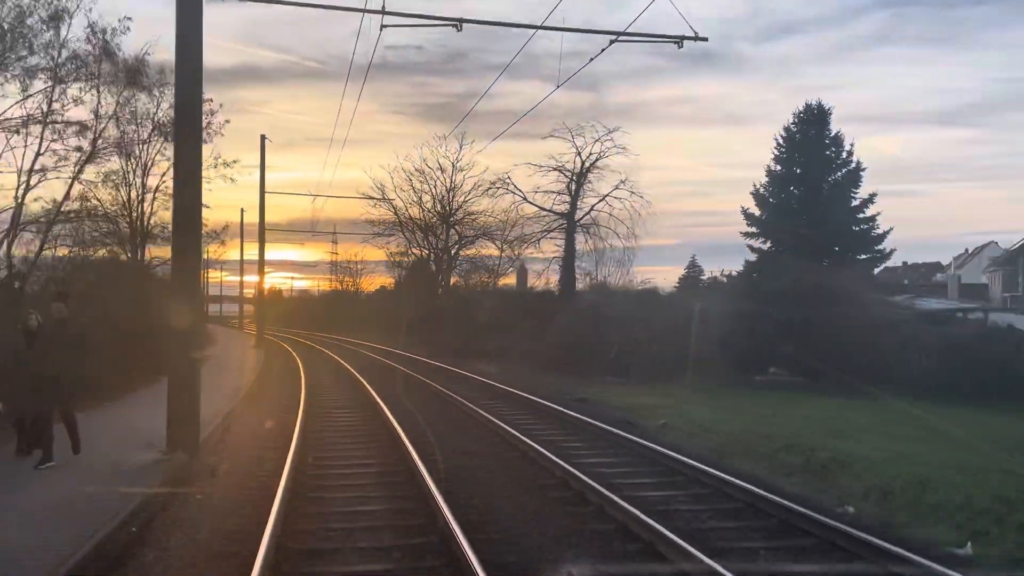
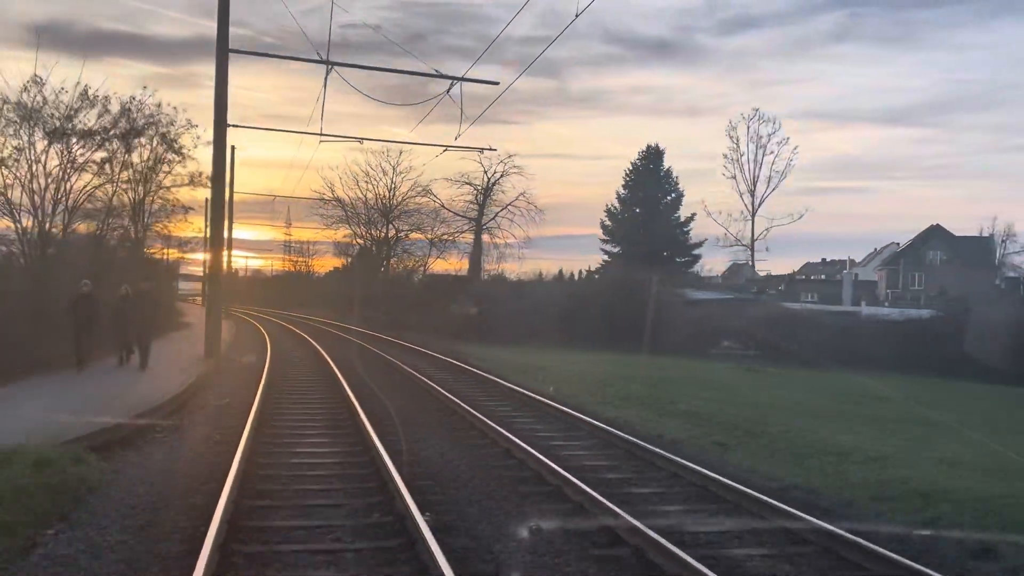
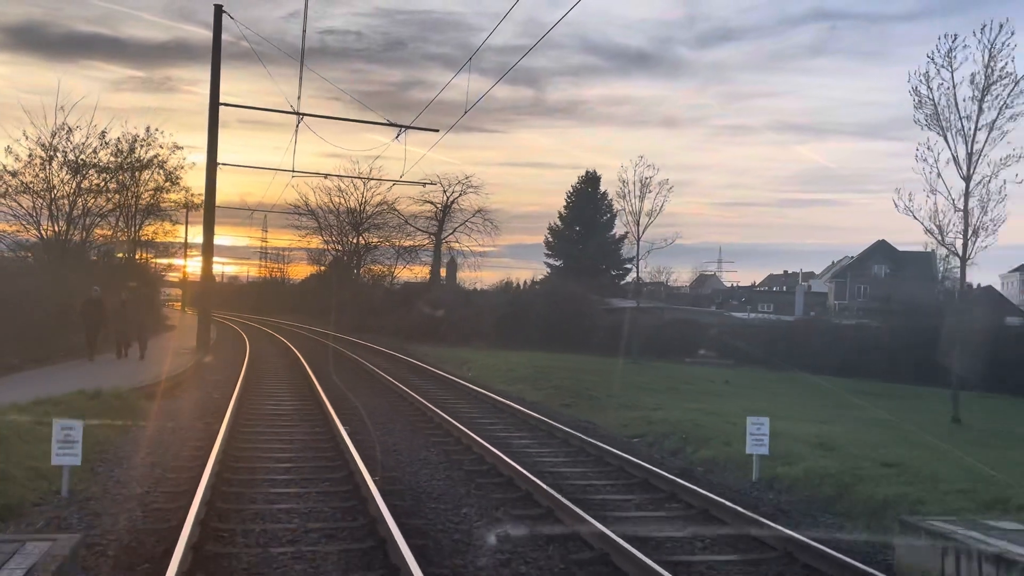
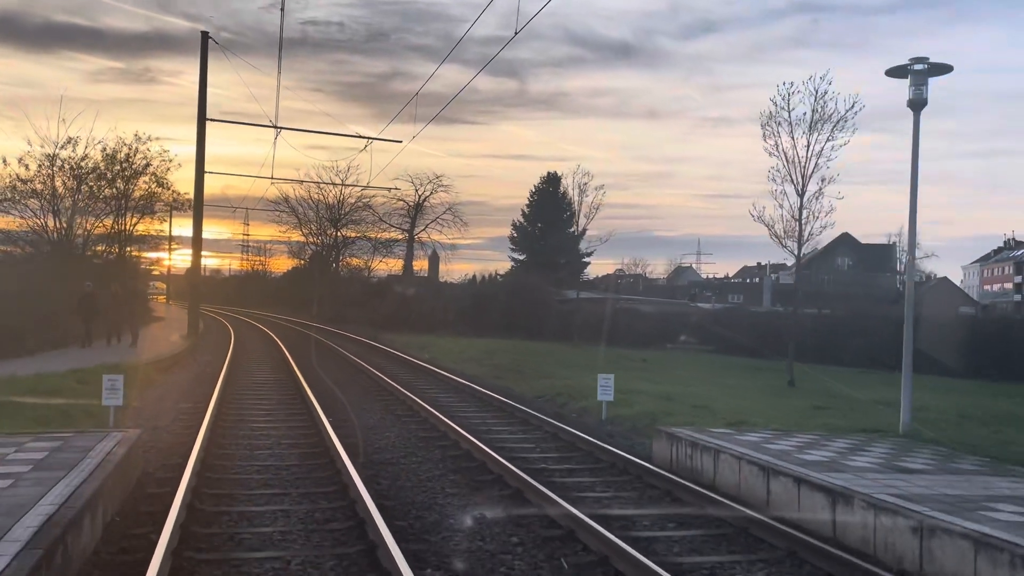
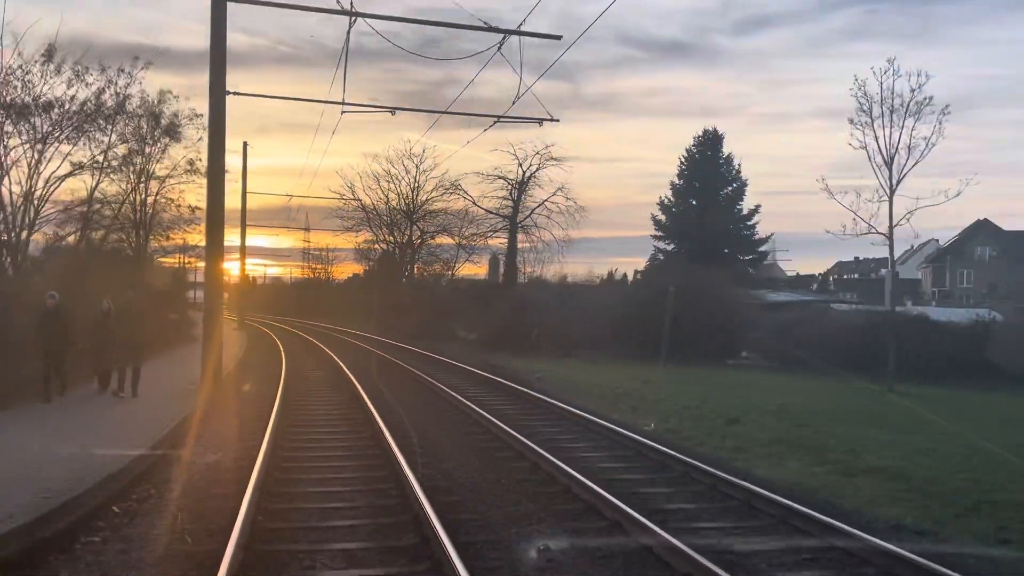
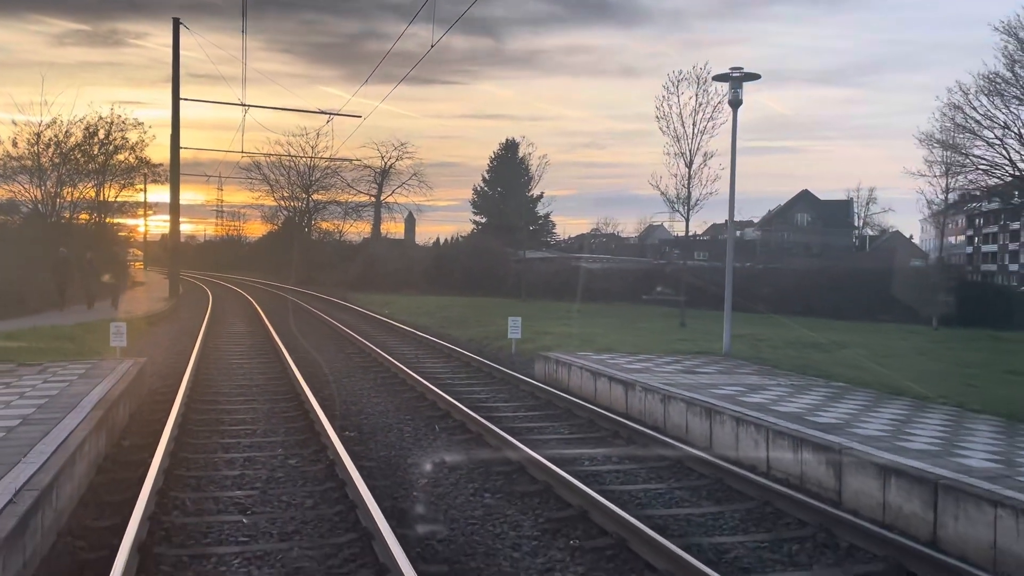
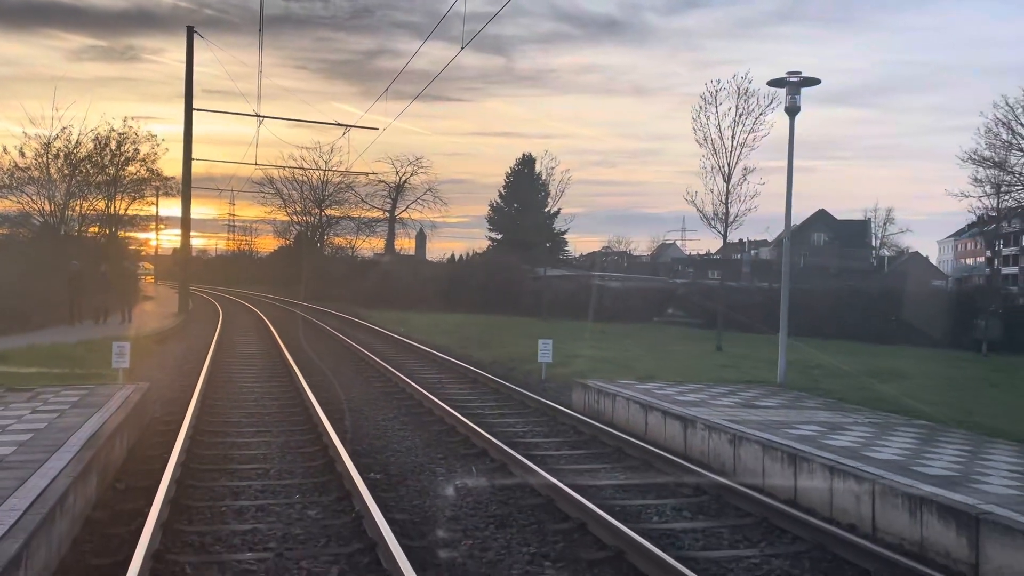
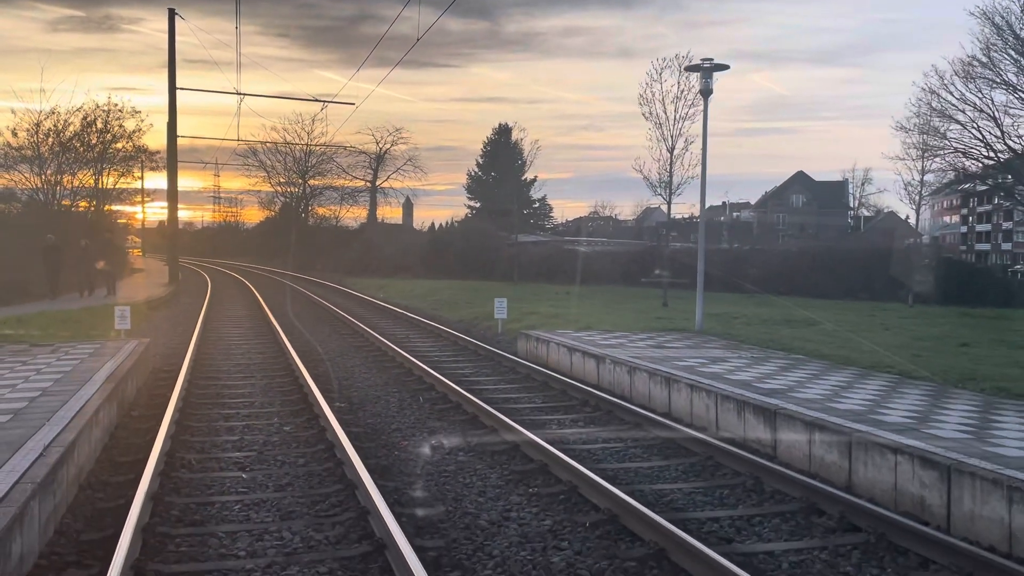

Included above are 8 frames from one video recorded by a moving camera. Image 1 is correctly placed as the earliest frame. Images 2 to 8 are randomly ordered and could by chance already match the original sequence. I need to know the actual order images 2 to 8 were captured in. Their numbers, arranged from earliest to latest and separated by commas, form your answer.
5, 2, 3, 4, 7, 6, 8
